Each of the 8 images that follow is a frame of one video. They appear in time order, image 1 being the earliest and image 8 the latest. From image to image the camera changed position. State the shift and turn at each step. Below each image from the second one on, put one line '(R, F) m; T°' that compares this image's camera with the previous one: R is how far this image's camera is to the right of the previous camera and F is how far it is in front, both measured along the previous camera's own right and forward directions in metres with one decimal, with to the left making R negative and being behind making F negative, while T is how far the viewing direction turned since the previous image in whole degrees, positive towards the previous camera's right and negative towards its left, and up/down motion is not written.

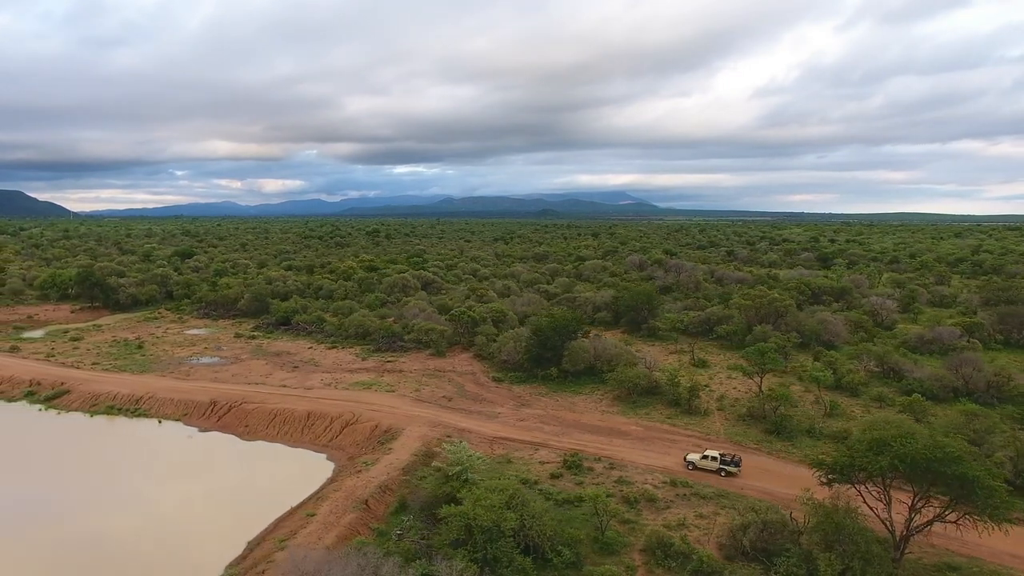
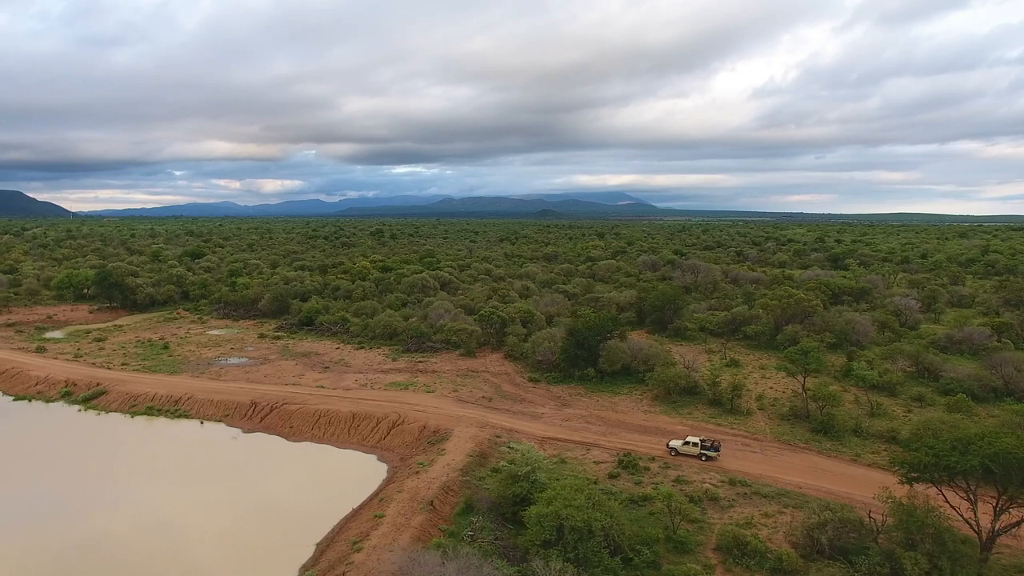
(-1.8, 0.0) m; 0°
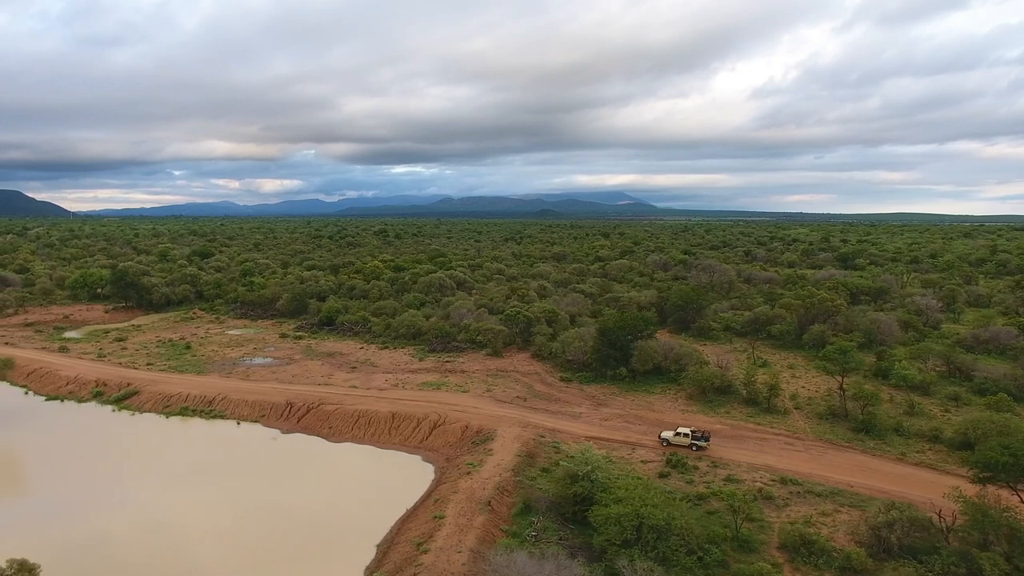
(-1.5, 0.0) m; 0°
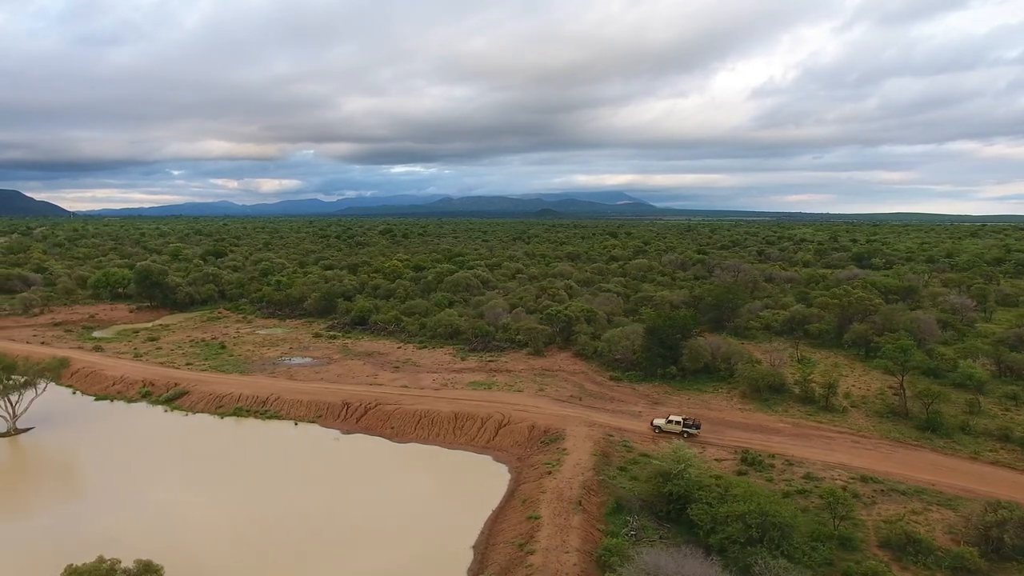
(-2.4, +0.1) m; 0°
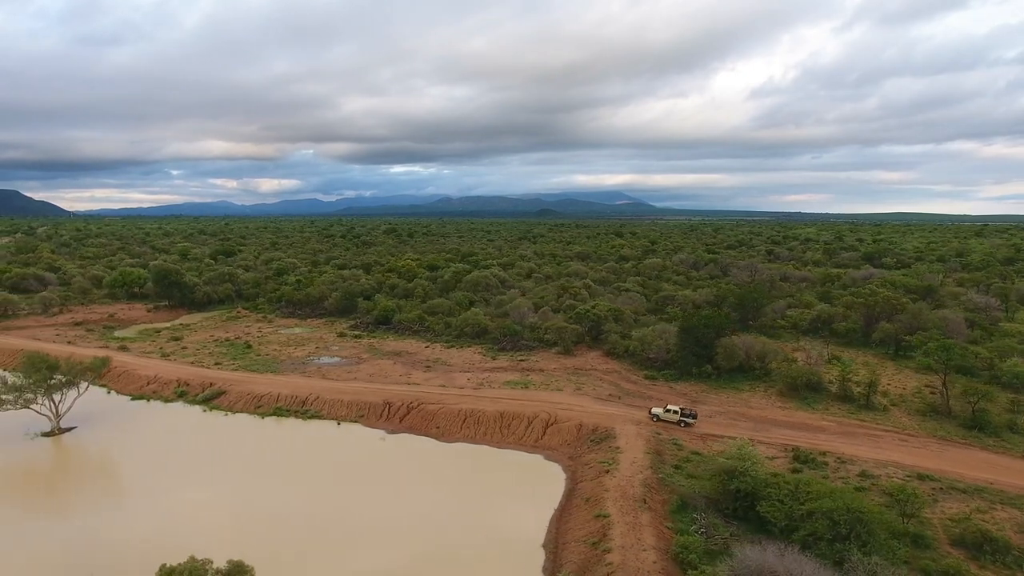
(-1.7, 0.0) m; 0°
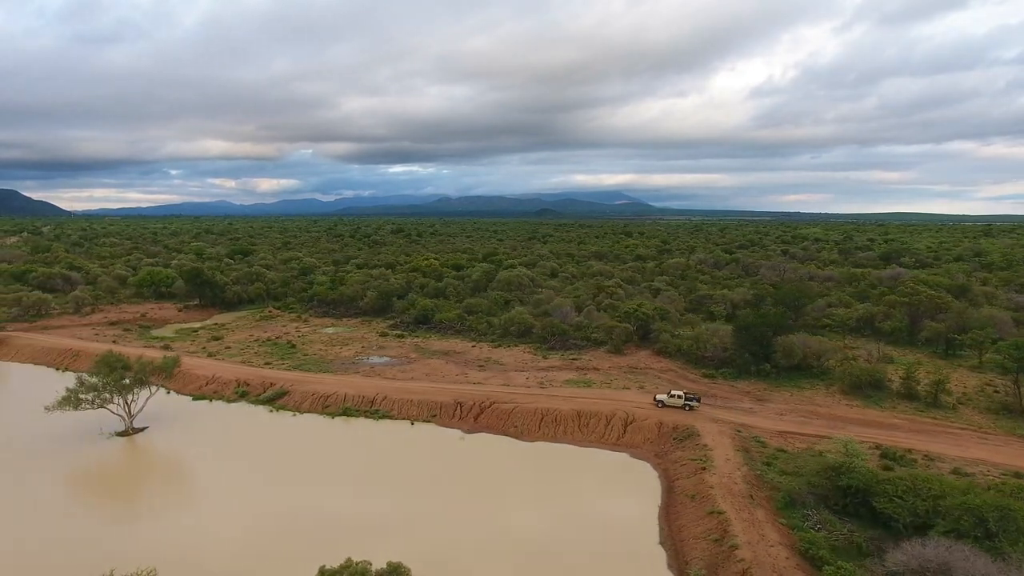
(-2.9, 0.0) m; 0°
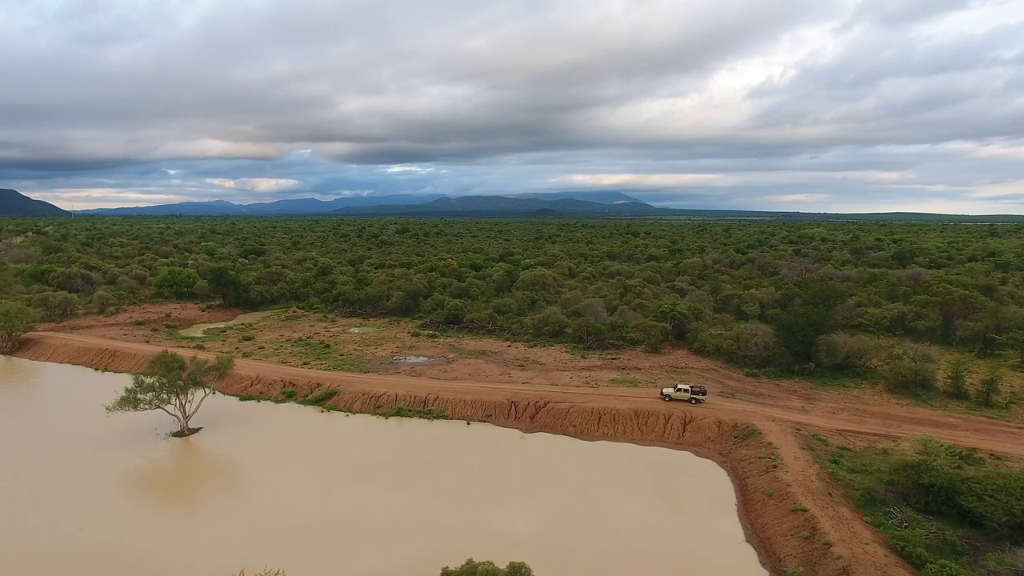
(-2.2, 0.0) m; 0°
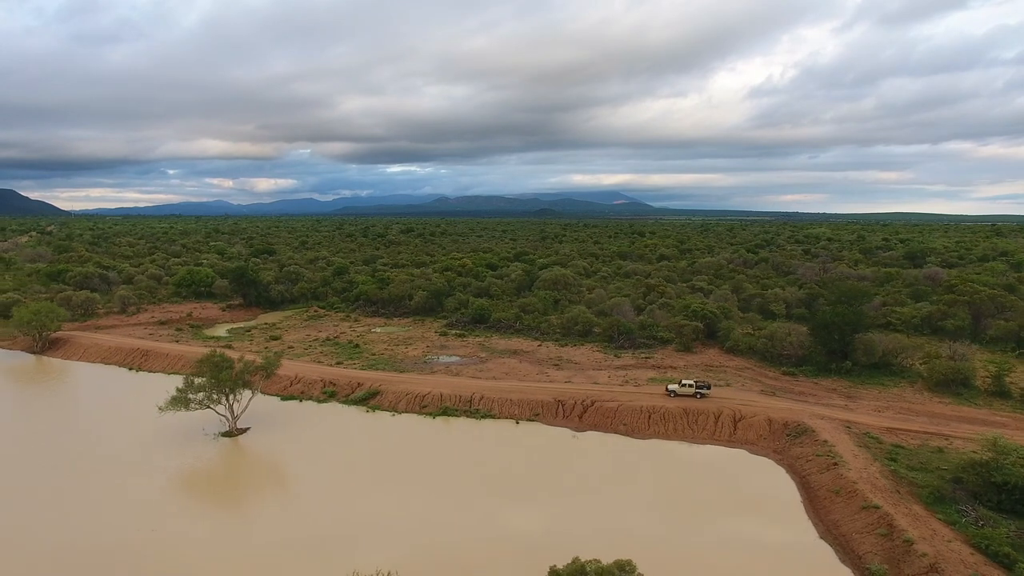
(-1.9, 0.0) m; 0°
